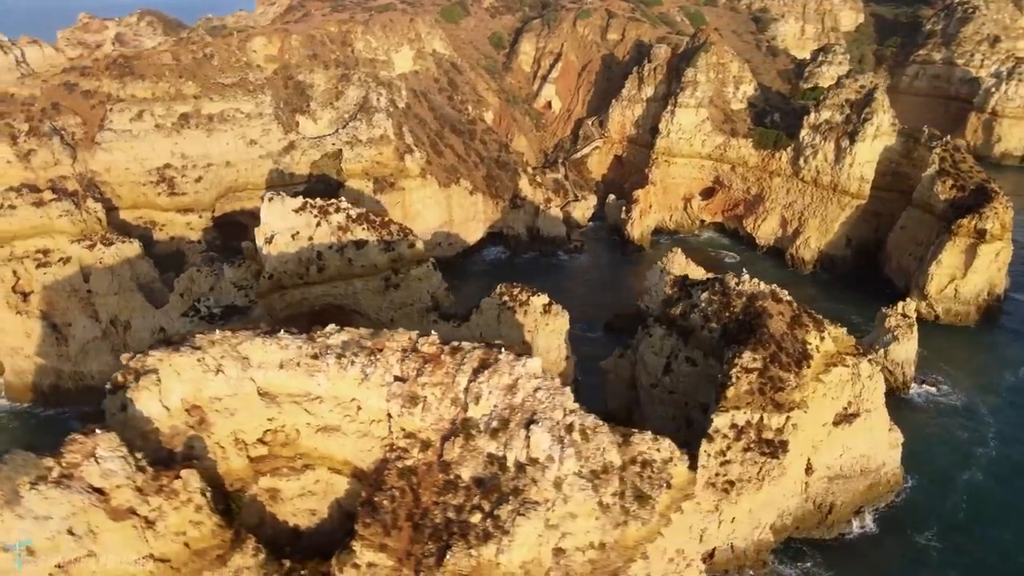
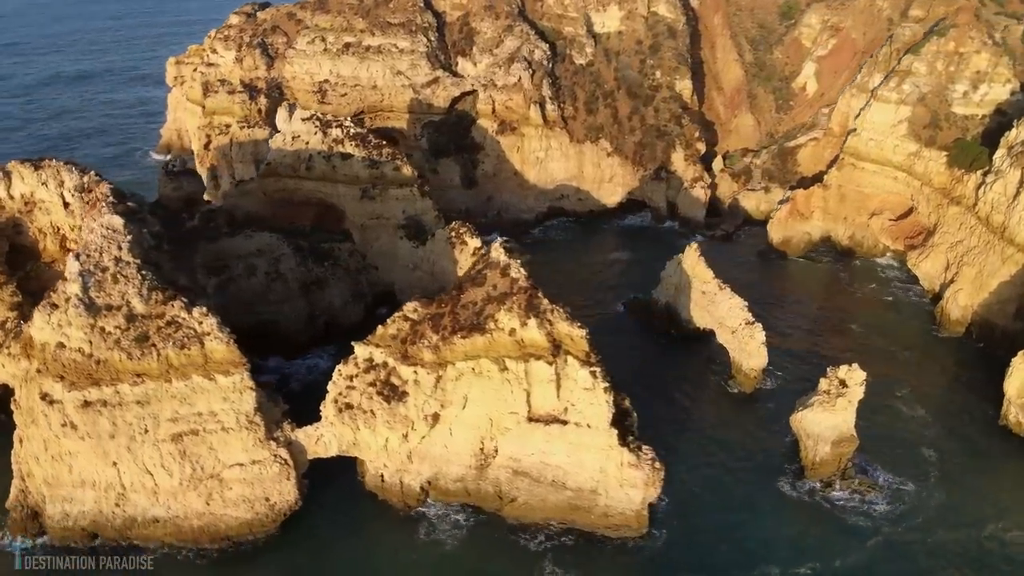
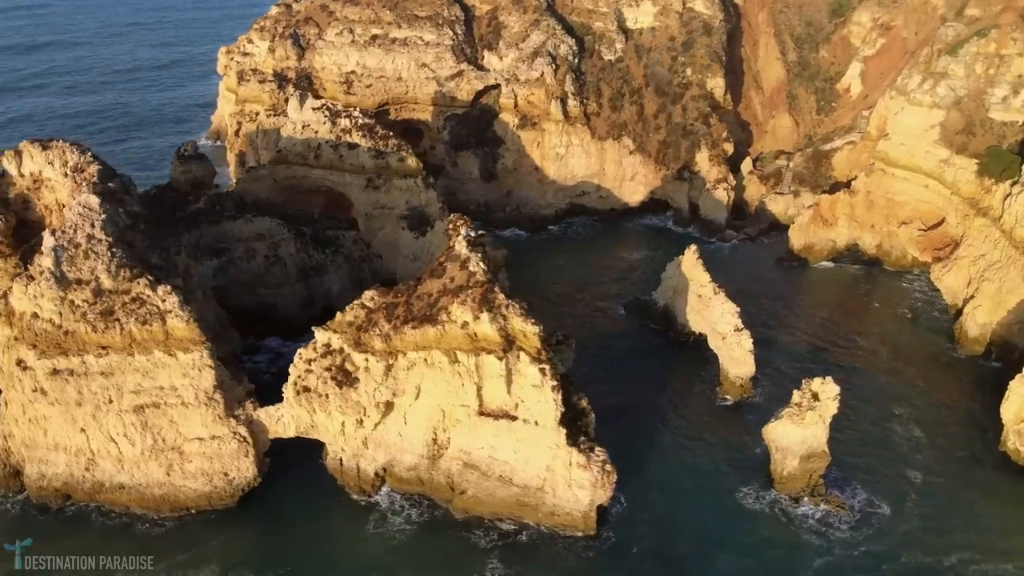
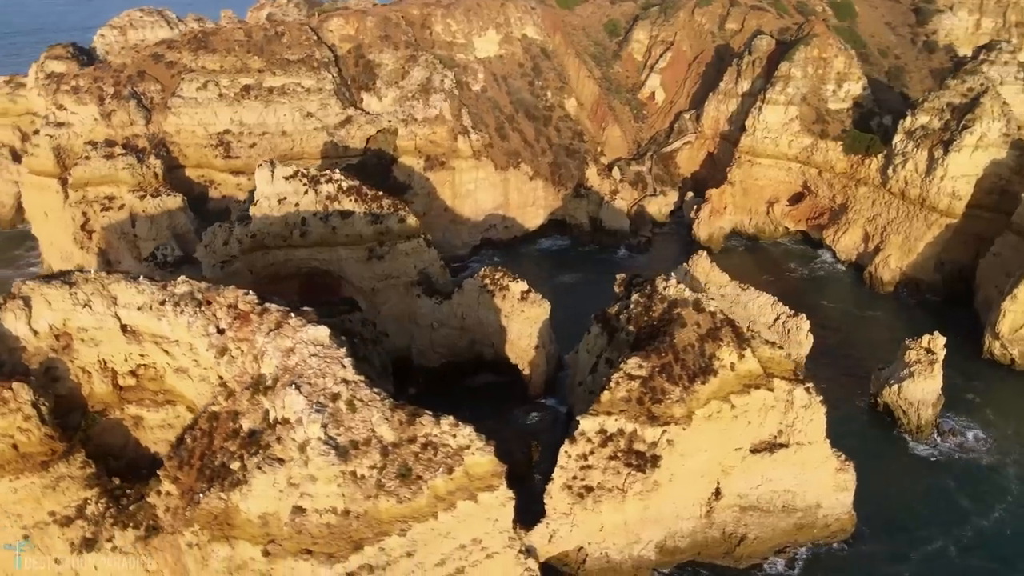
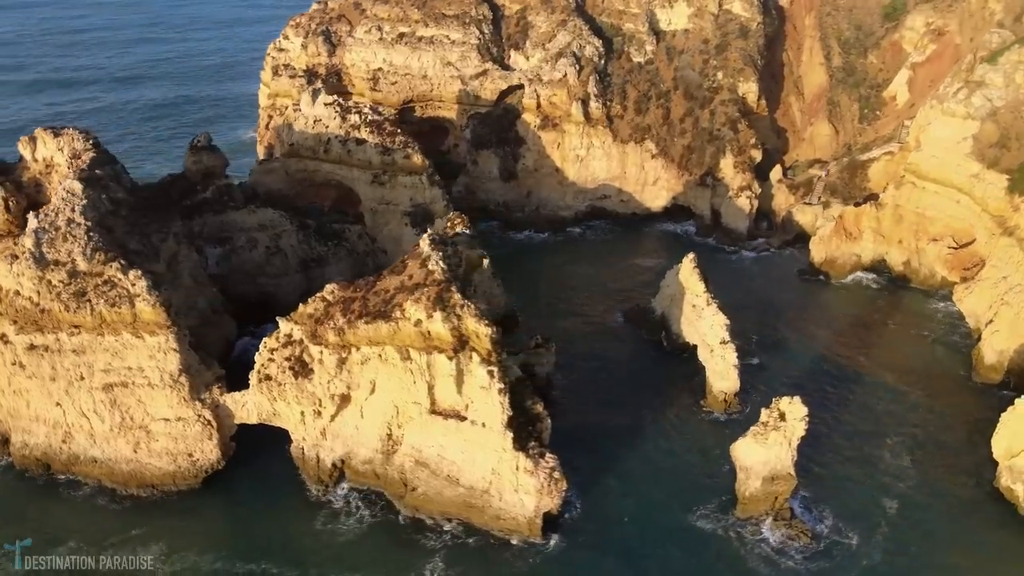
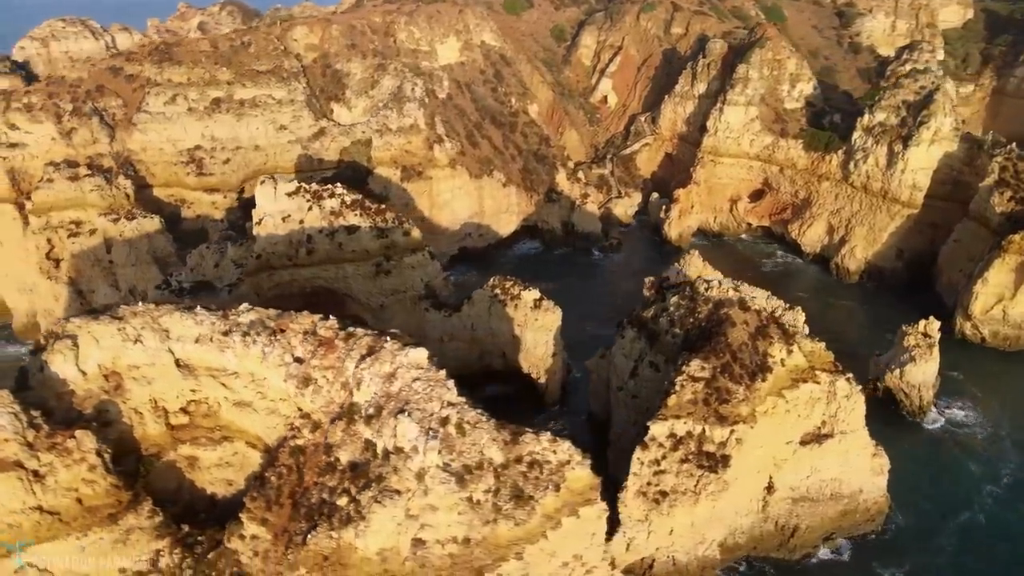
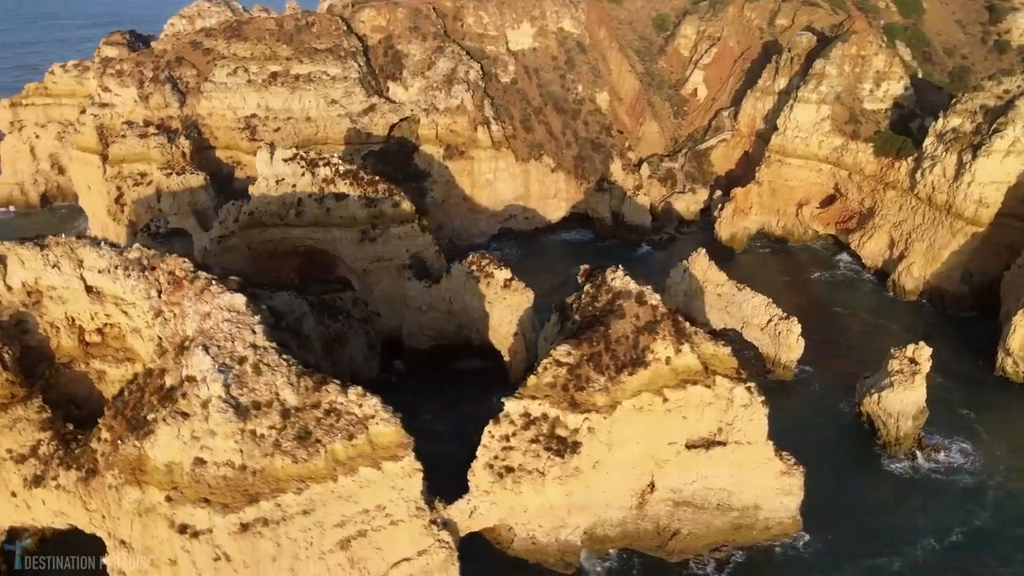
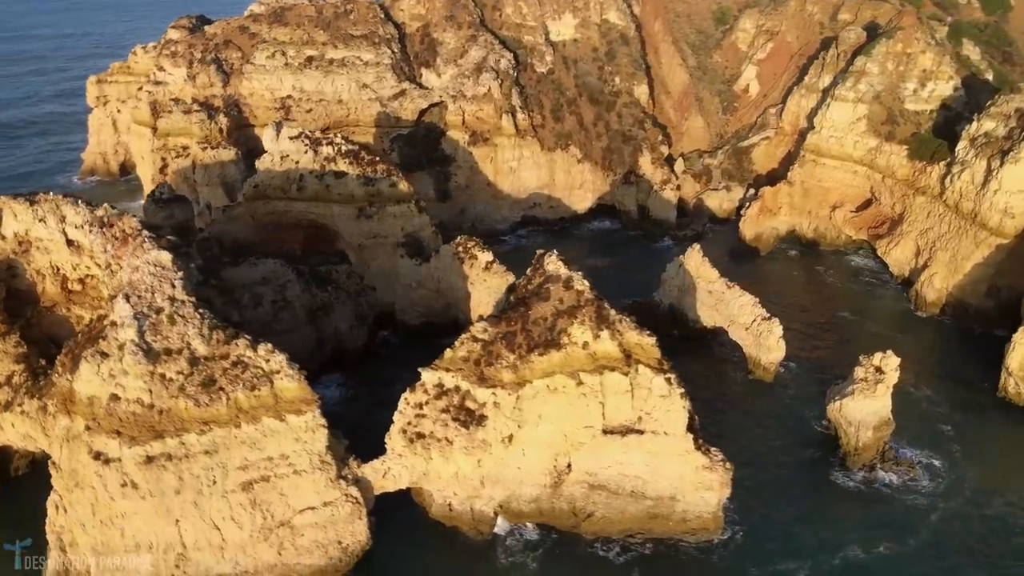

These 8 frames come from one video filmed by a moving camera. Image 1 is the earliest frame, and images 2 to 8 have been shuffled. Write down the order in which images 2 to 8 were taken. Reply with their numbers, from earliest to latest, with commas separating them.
6, 4, 7, 8, 2, 3, 5
